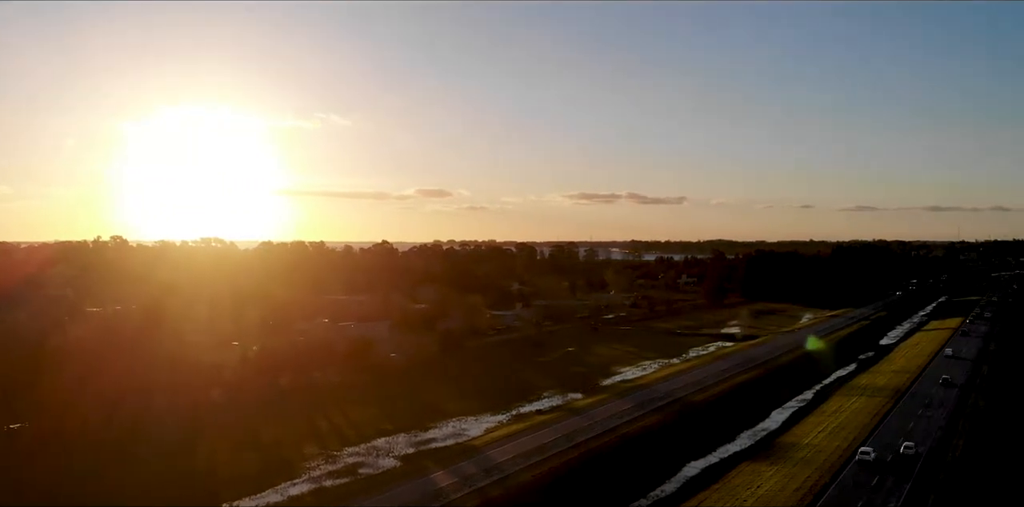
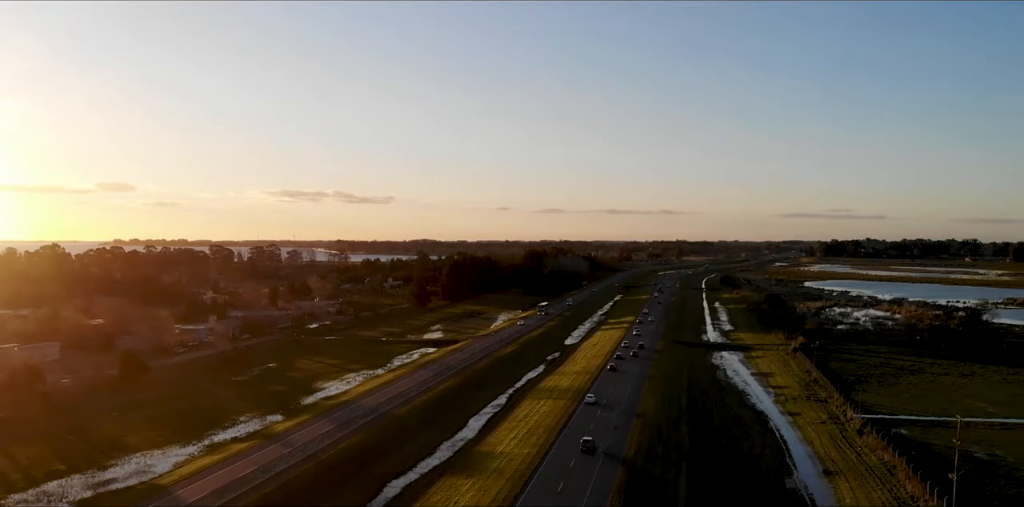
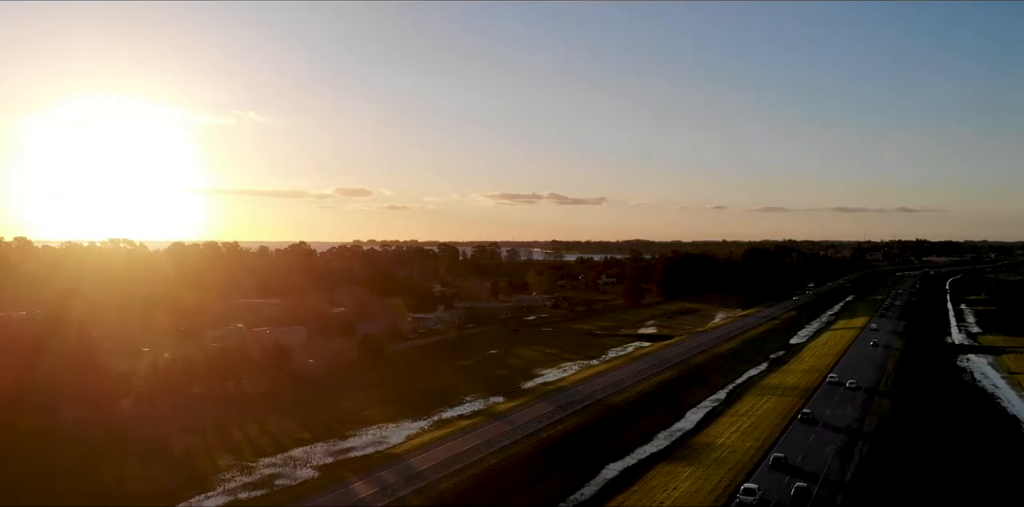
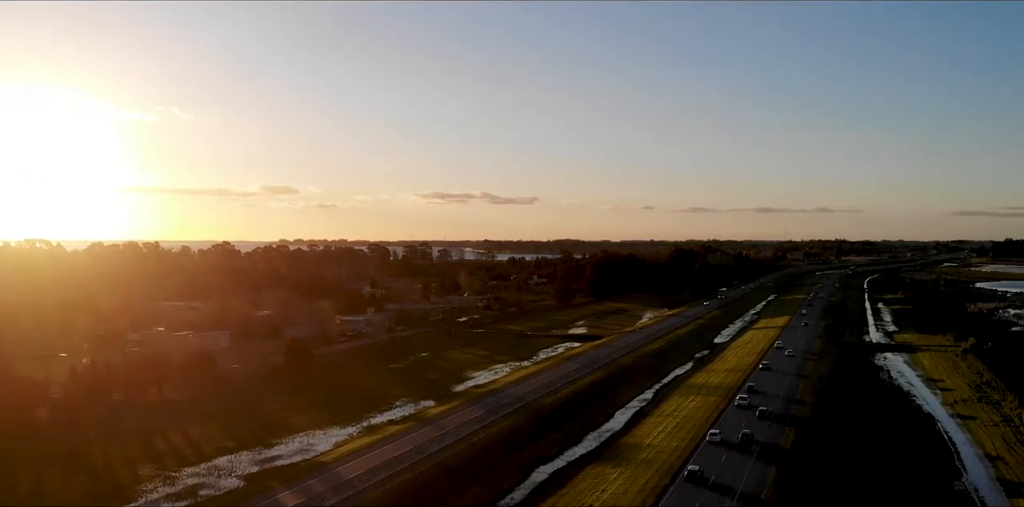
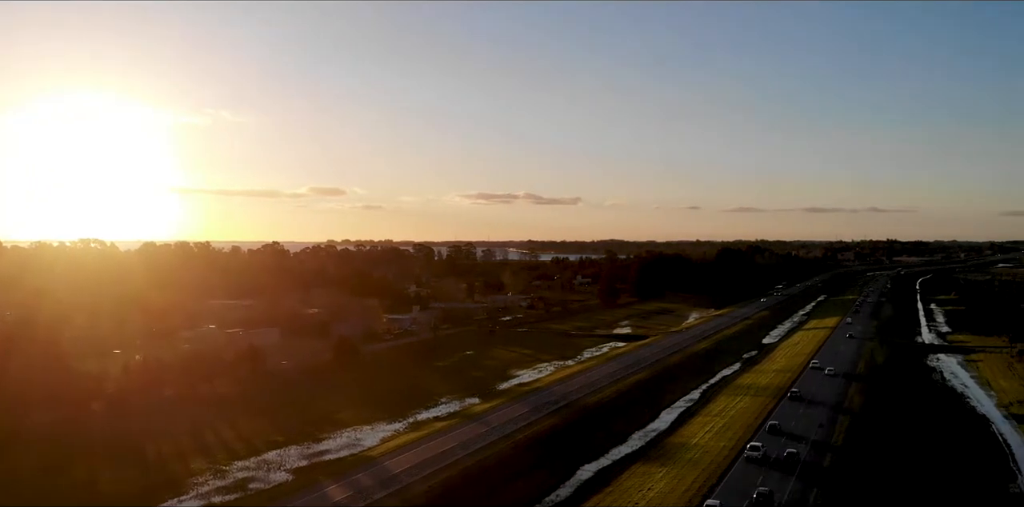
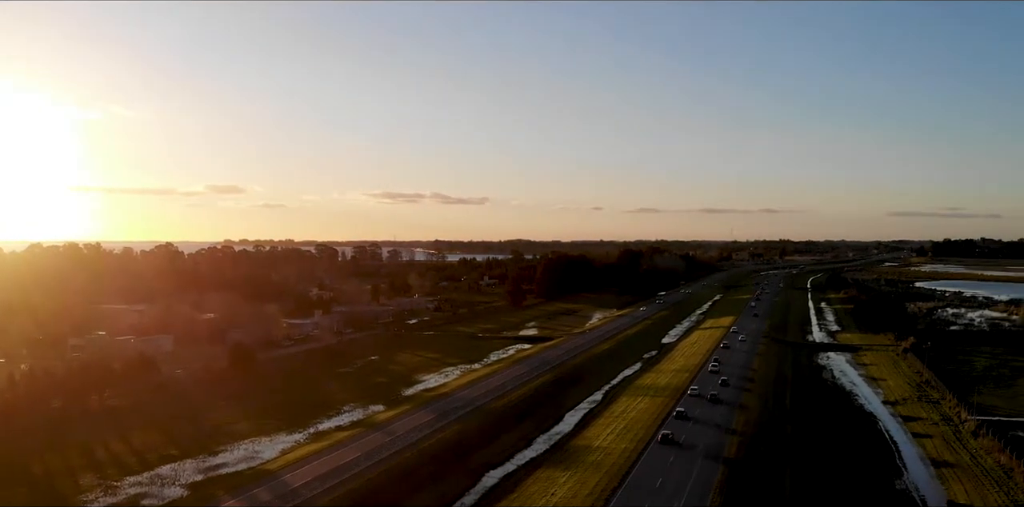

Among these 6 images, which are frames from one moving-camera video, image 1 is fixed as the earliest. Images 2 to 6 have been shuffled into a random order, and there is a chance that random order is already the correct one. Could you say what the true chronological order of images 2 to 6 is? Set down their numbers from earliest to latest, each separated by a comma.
3, 5, 4, 6, 2
